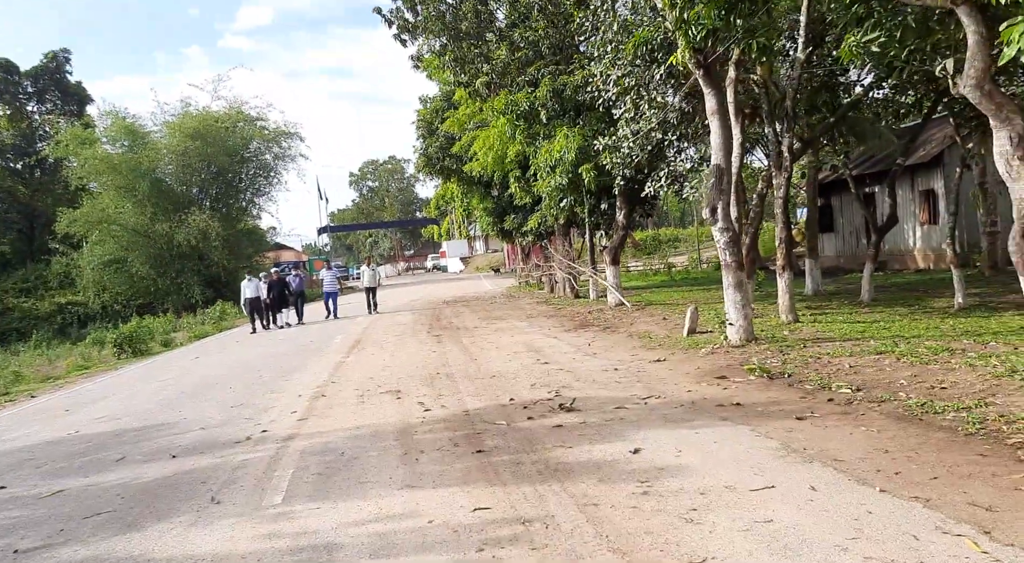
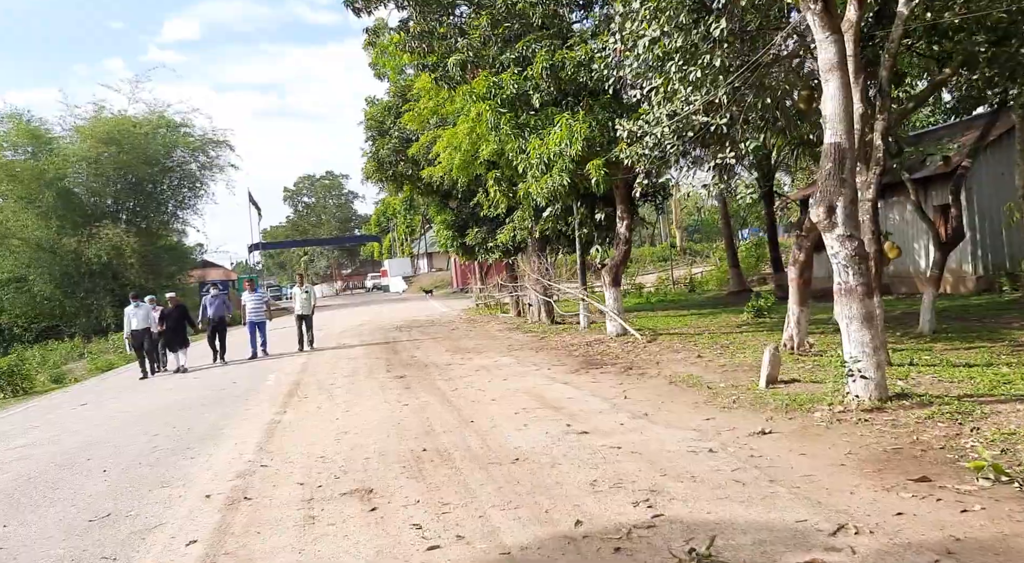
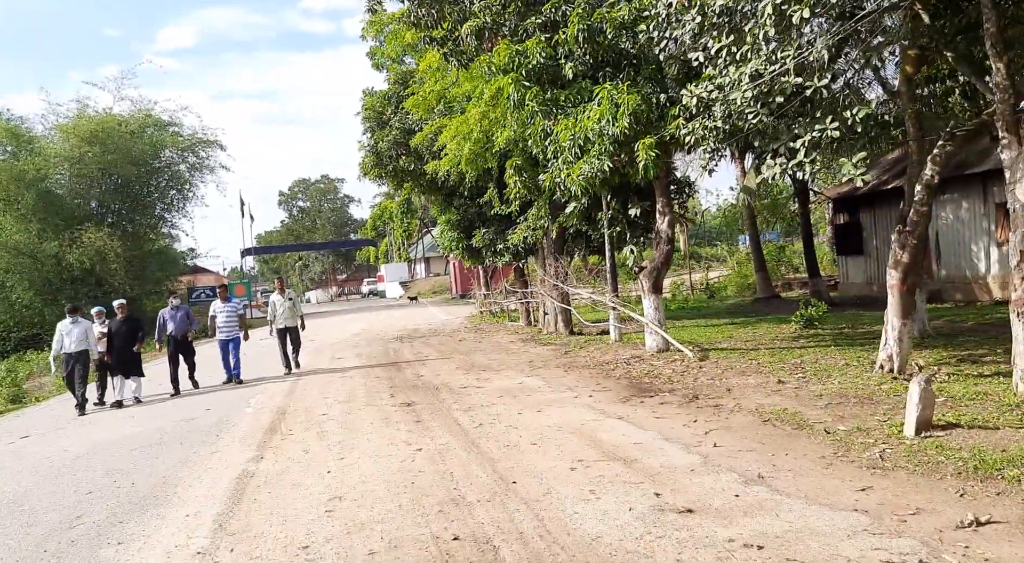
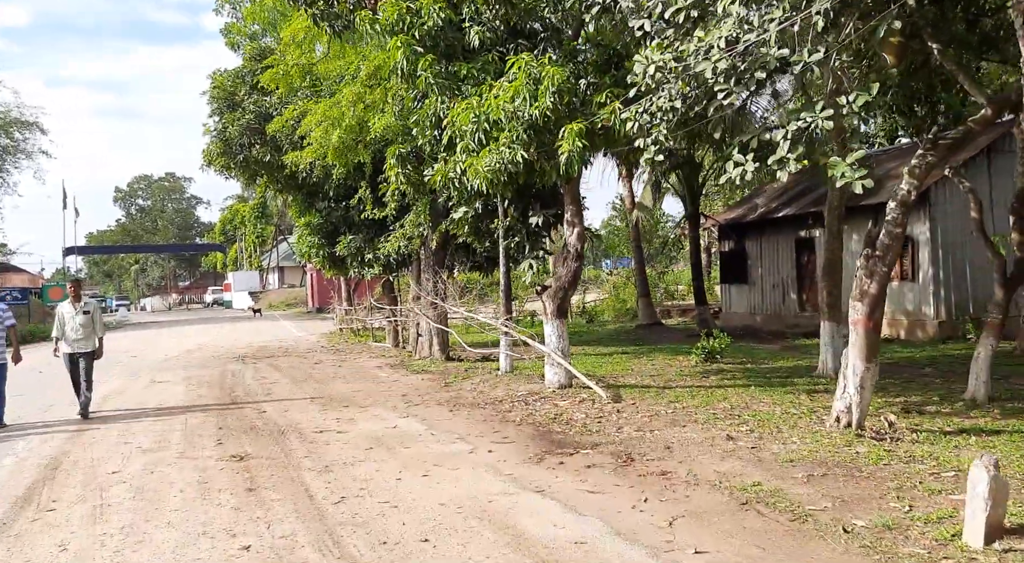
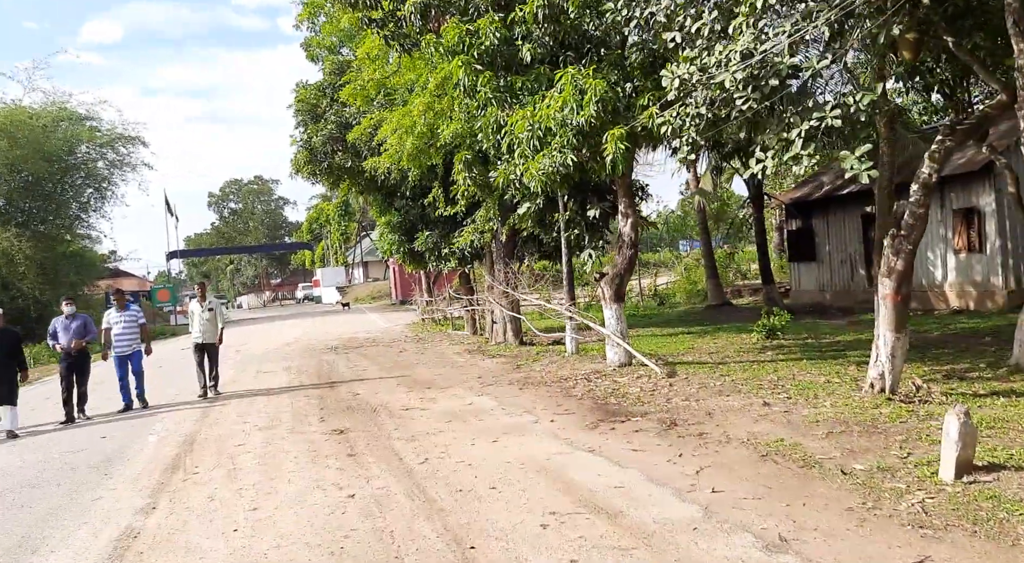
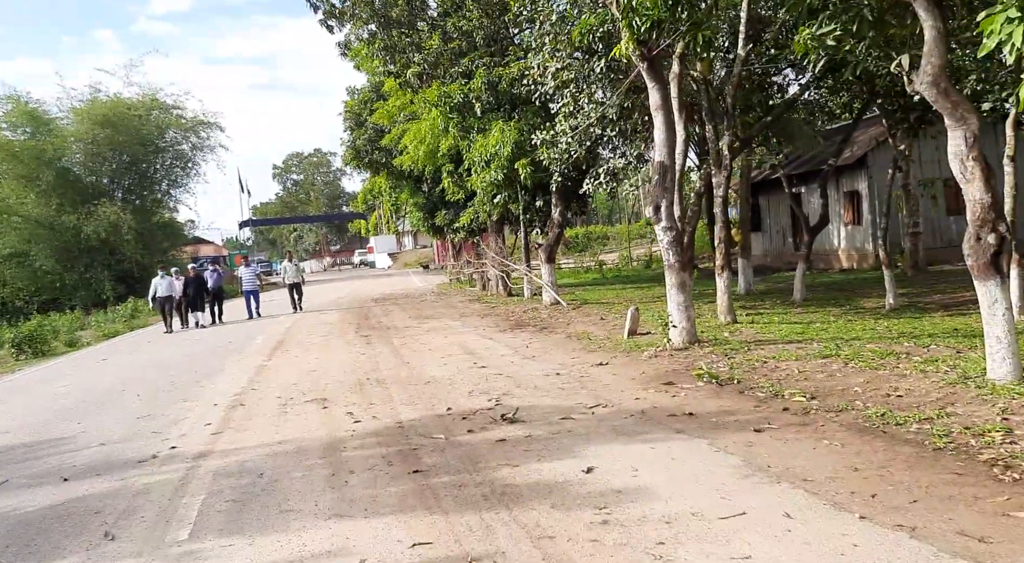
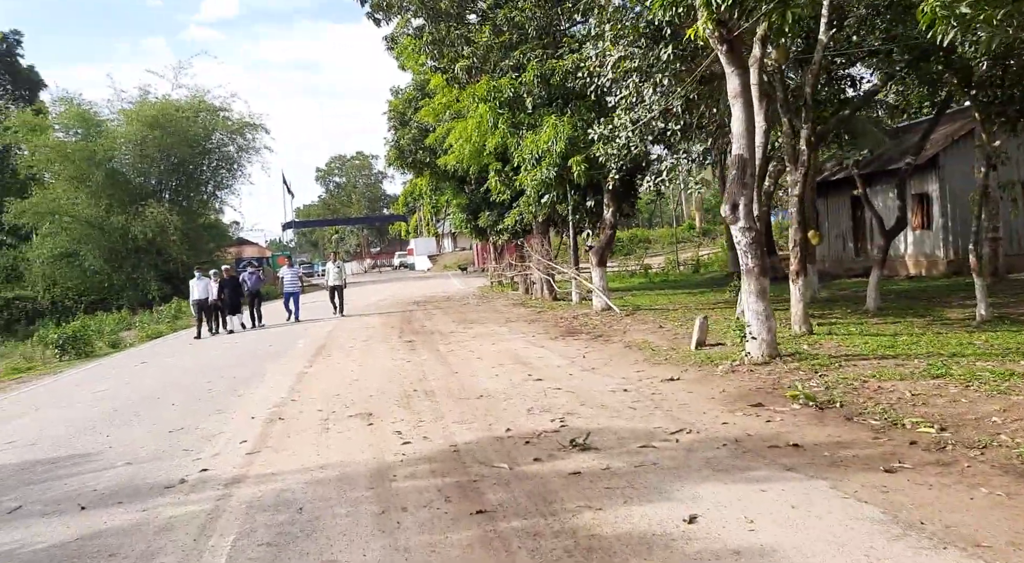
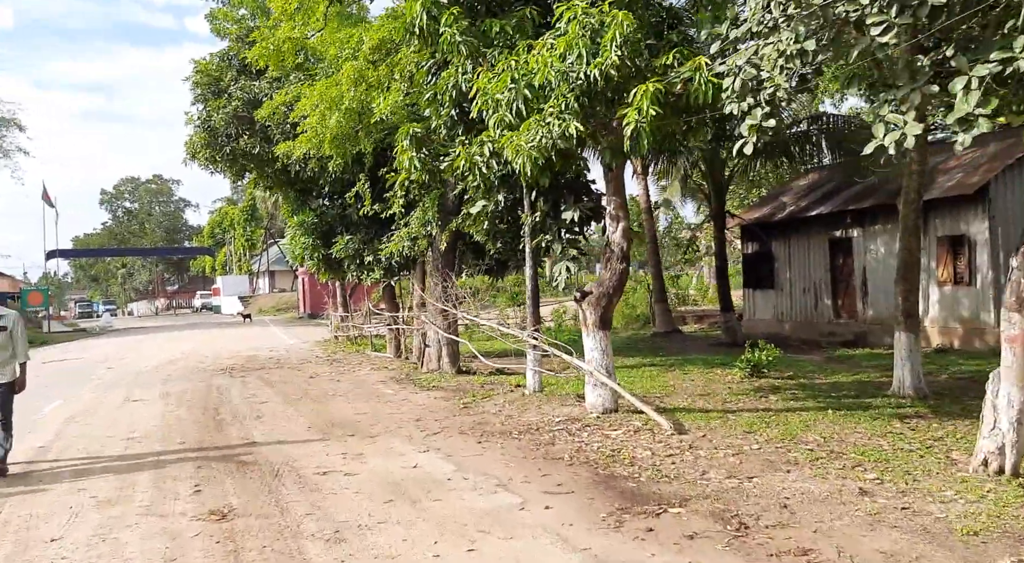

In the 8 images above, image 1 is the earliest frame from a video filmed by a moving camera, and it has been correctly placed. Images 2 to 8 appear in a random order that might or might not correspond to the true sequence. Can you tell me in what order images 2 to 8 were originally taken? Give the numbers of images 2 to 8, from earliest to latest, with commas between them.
6, 7, 2, 3, 5, 4, 8
